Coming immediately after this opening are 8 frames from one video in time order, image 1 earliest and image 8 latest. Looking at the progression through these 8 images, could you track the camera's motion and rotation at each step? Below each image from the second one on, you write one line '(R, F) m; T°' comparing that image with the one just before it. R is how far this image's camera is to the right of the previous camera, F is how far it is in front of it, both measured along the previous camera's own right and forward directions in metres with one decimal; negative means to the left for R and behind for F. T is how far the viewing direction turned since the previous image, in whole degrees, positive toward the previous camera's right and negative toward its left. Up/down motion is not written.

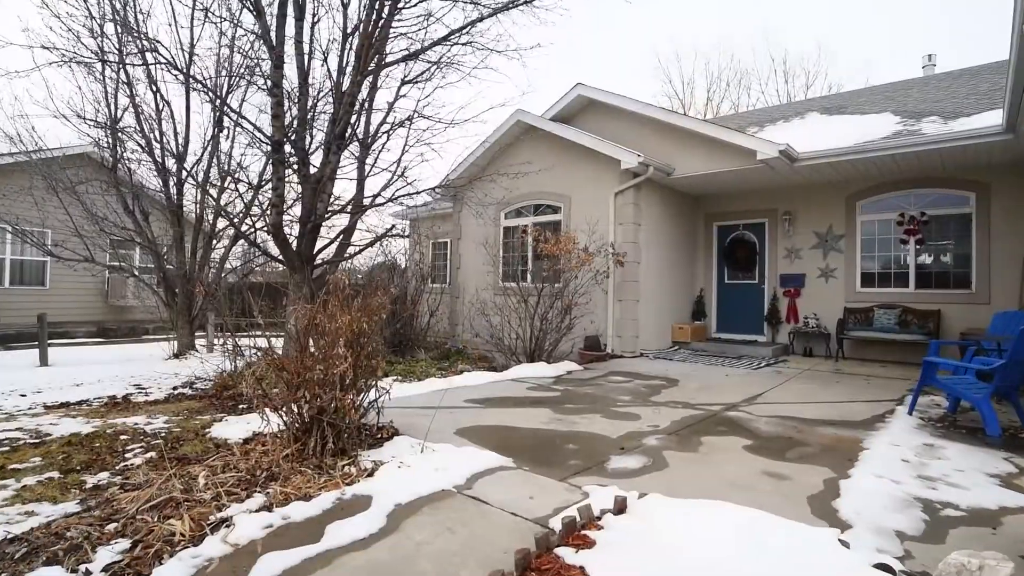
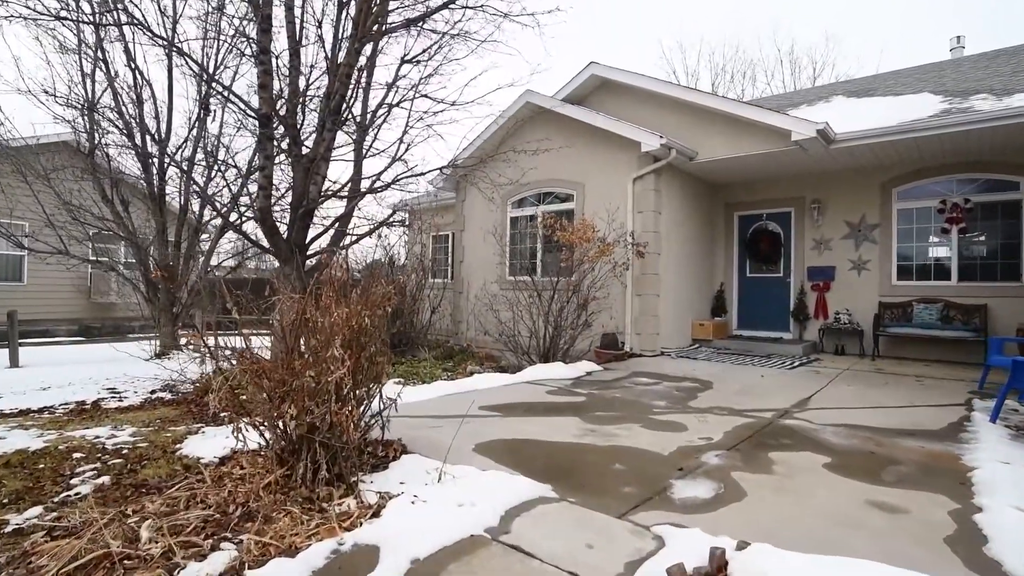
(-0.2, +0.7) m; 0°
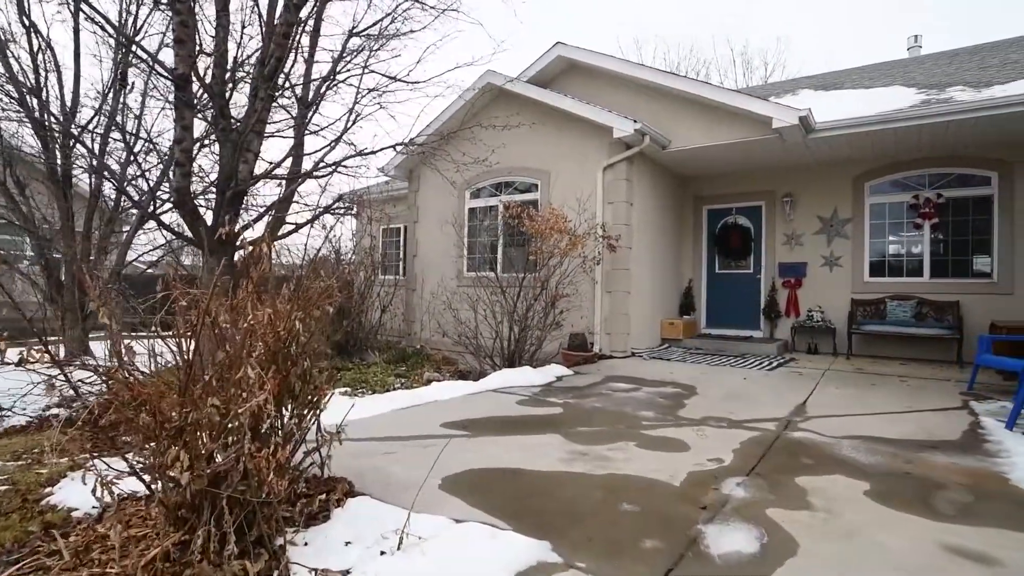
(-0.1, +0.7) m; +5°
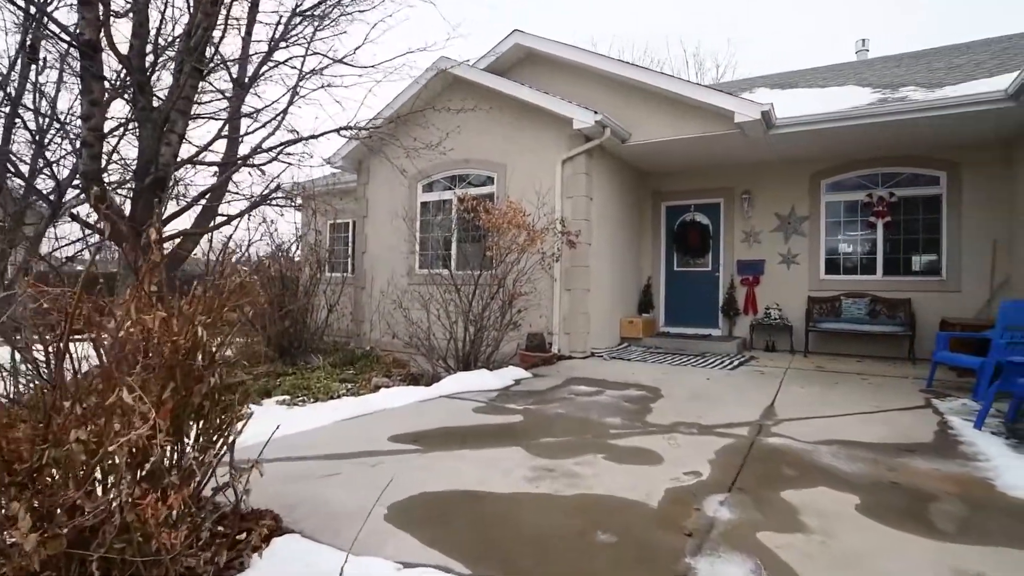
(0.0, +0.4) m; +5°
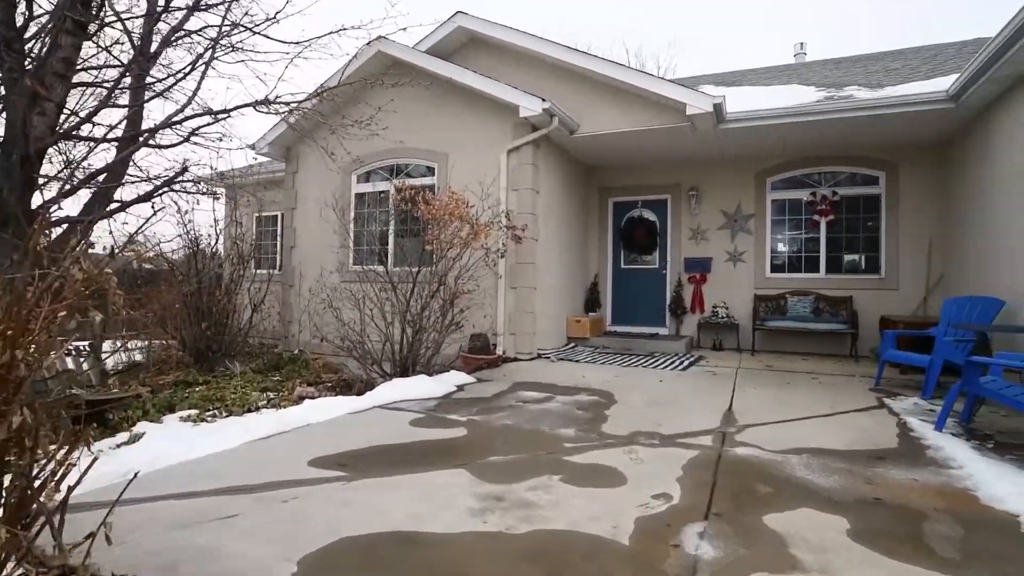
(0.0, +0.4) m; +6°
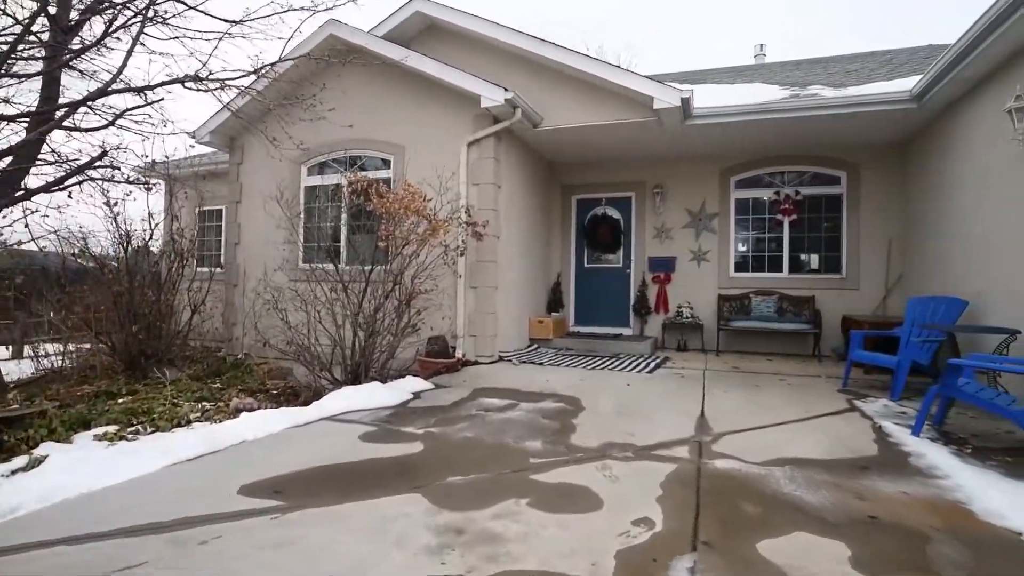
(0.0, +0.3) m; +4°
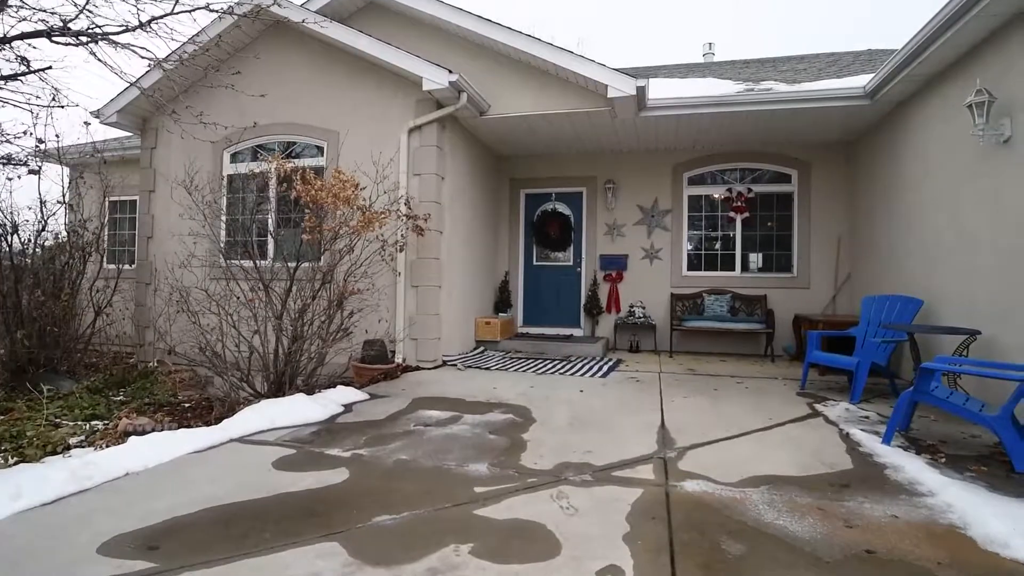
(0.0, +0.5) m; +5°
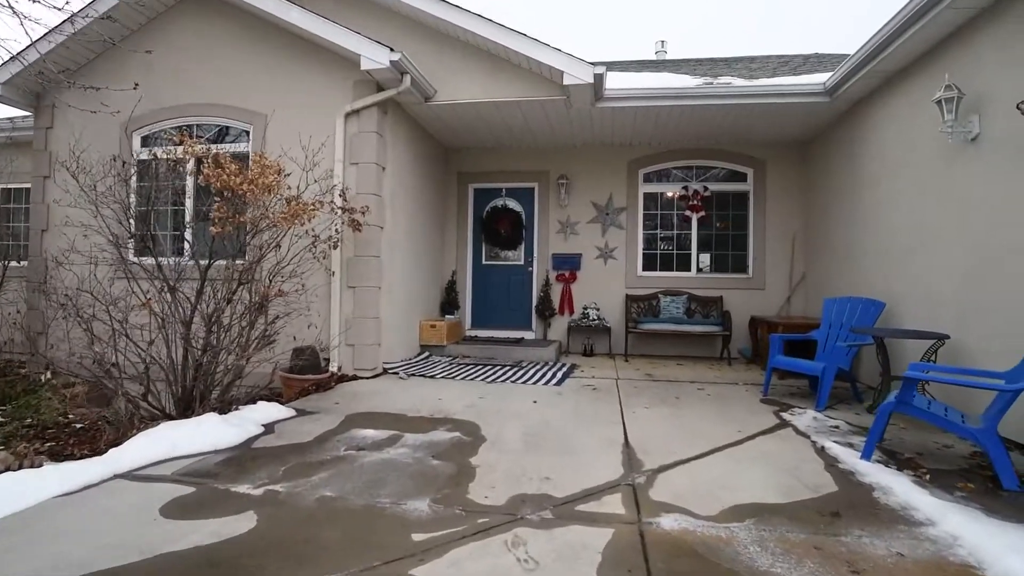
(0.0, +0.5) m; +5°
